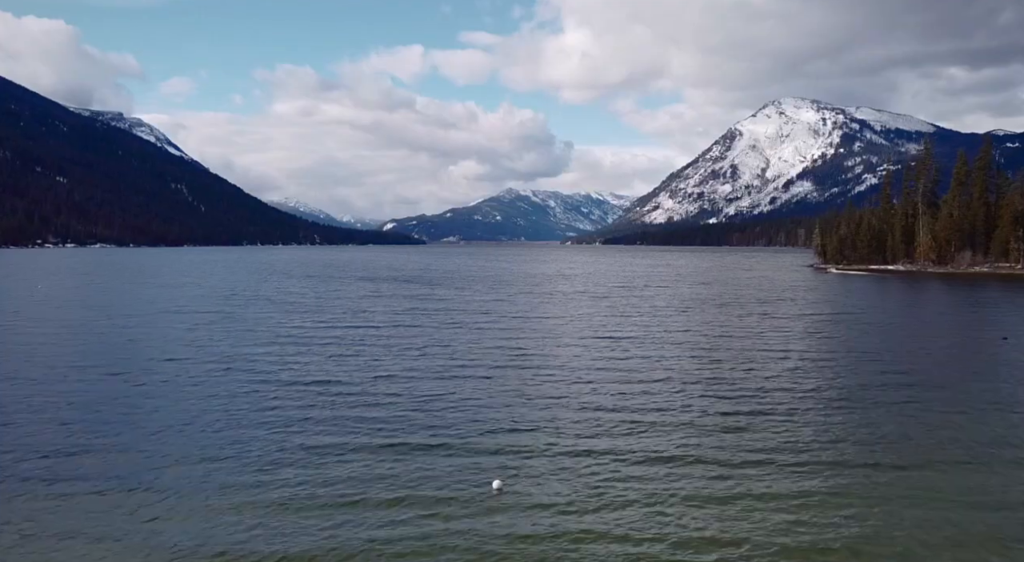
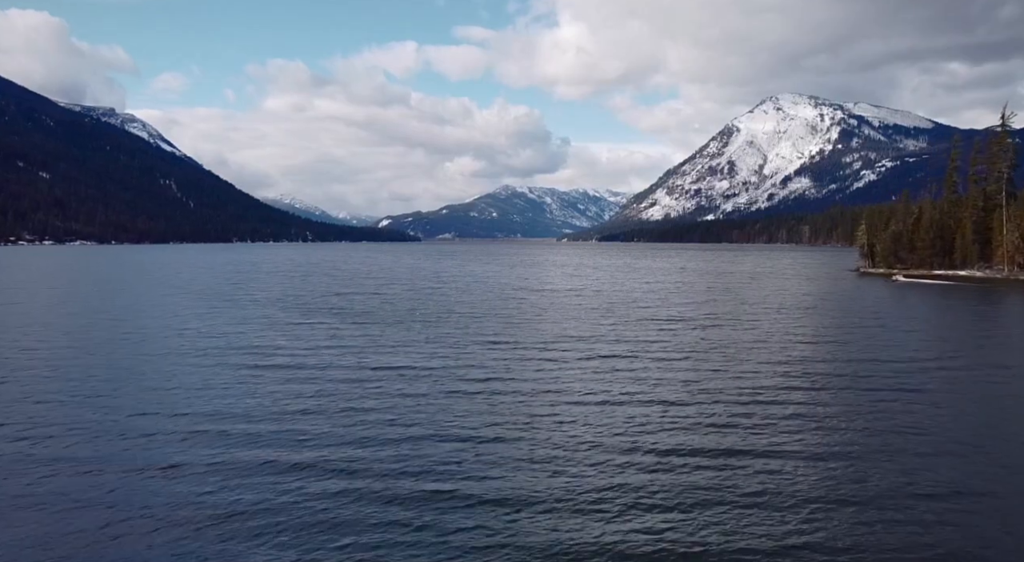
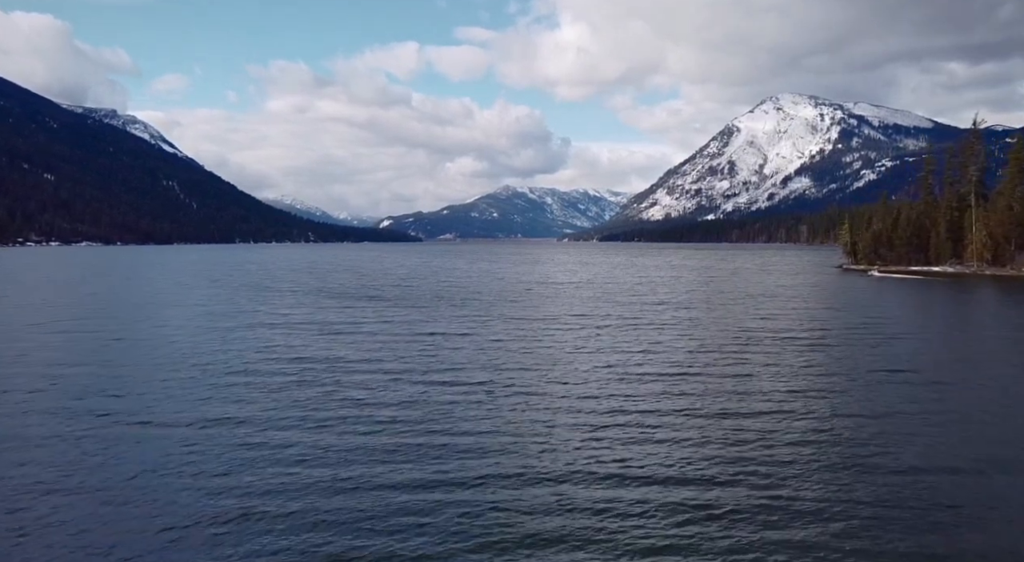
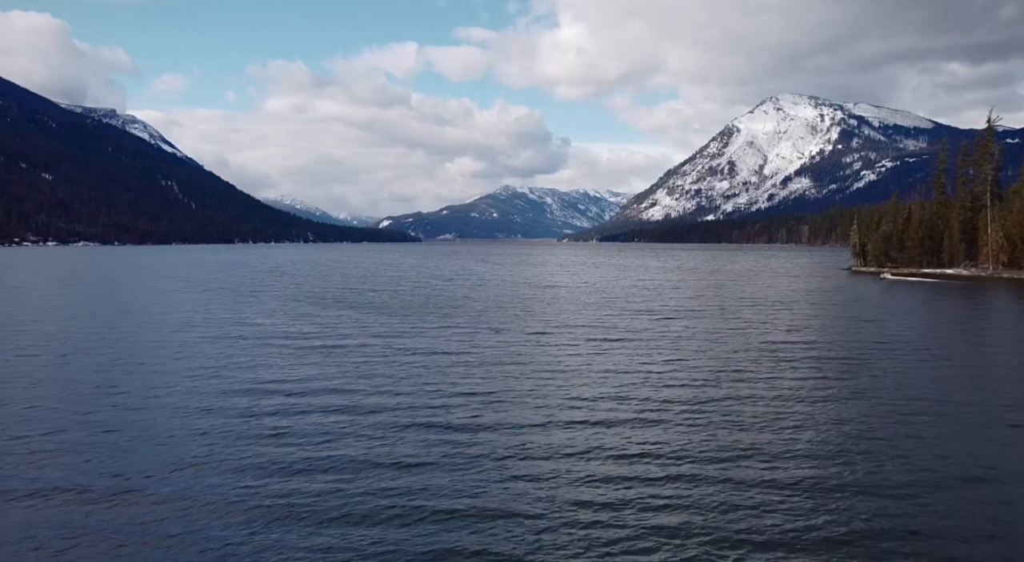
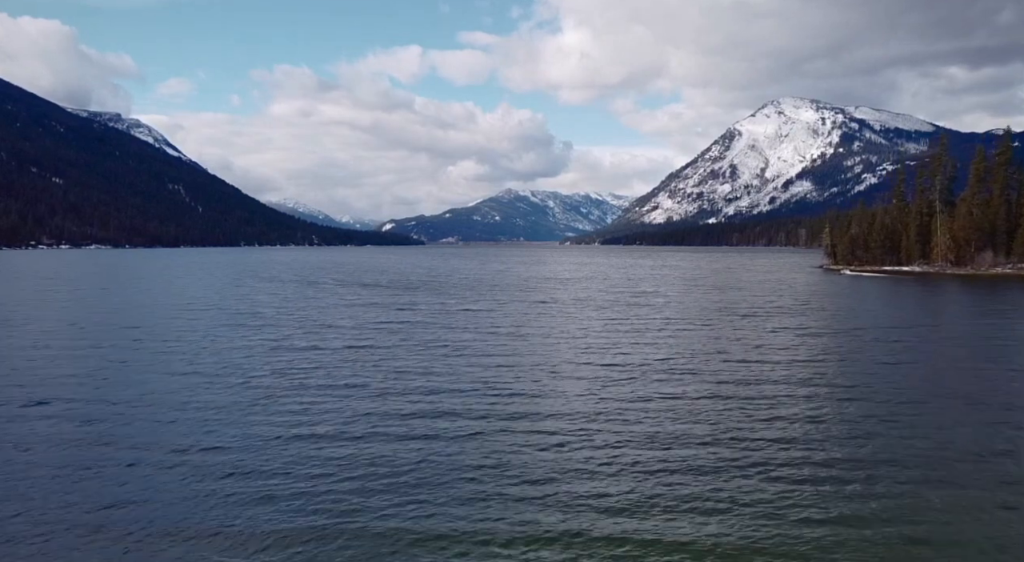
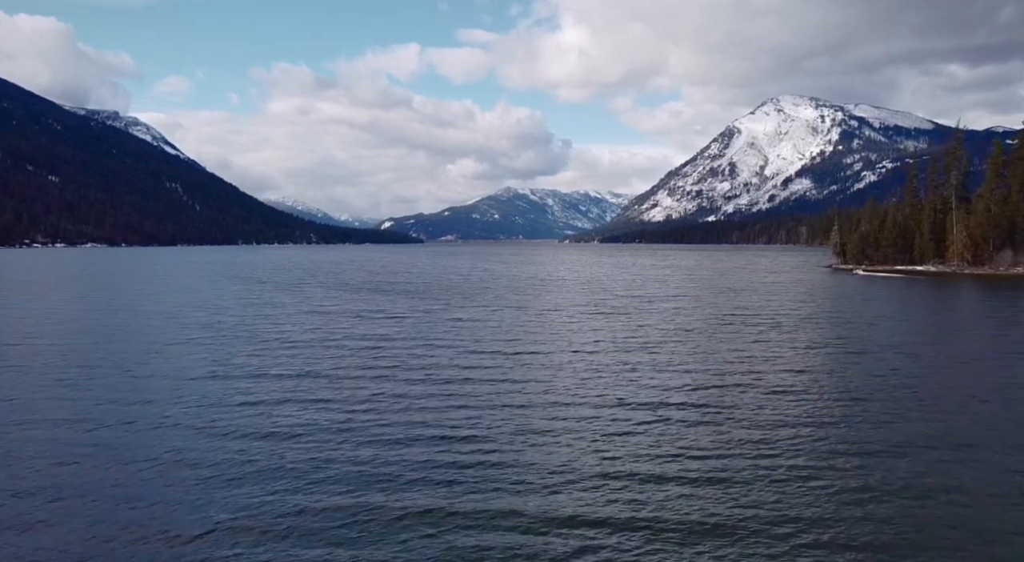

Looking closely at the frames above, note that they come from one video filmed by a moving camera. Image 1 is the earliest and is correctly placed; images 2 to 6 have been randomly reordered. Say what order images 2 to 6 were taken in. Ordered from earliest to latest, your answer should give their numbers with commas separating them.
5, 6, 3, 4, 2
